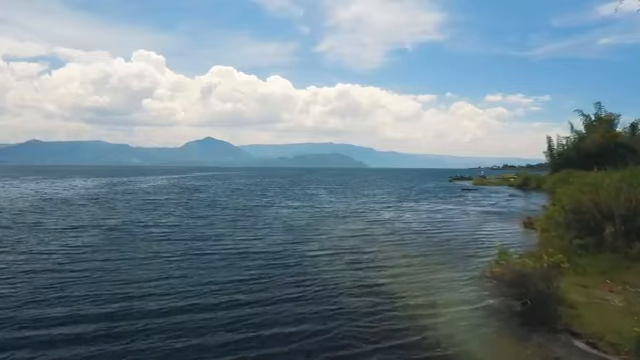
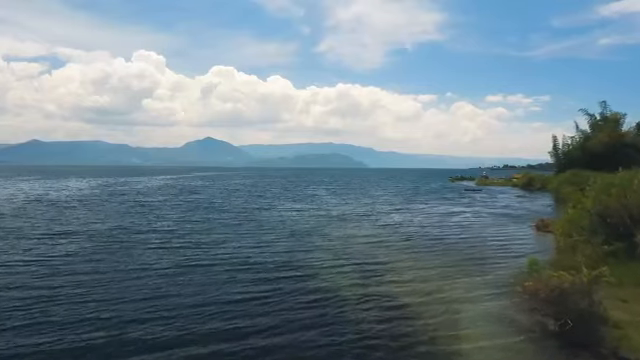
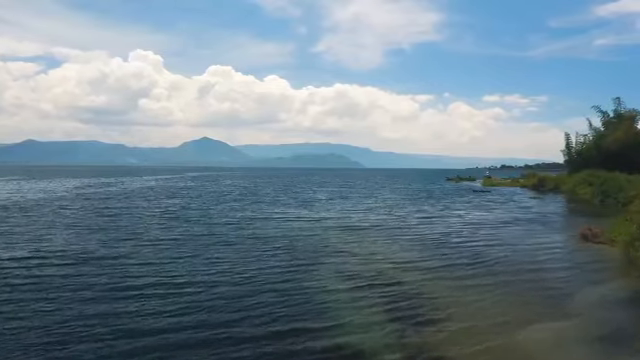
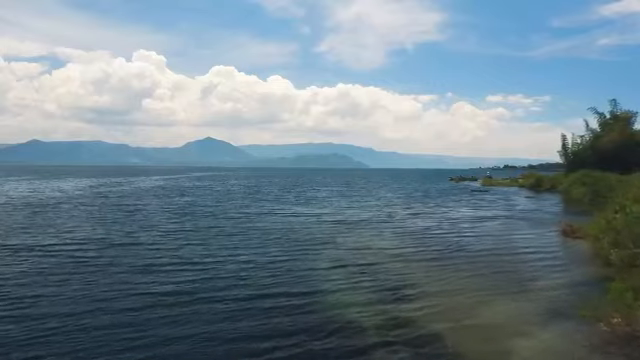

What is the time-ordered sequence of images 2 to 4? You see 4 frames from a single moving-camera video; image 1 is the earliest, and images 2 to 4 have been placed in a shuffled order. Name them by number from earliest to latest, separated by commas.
2, 4, 3
